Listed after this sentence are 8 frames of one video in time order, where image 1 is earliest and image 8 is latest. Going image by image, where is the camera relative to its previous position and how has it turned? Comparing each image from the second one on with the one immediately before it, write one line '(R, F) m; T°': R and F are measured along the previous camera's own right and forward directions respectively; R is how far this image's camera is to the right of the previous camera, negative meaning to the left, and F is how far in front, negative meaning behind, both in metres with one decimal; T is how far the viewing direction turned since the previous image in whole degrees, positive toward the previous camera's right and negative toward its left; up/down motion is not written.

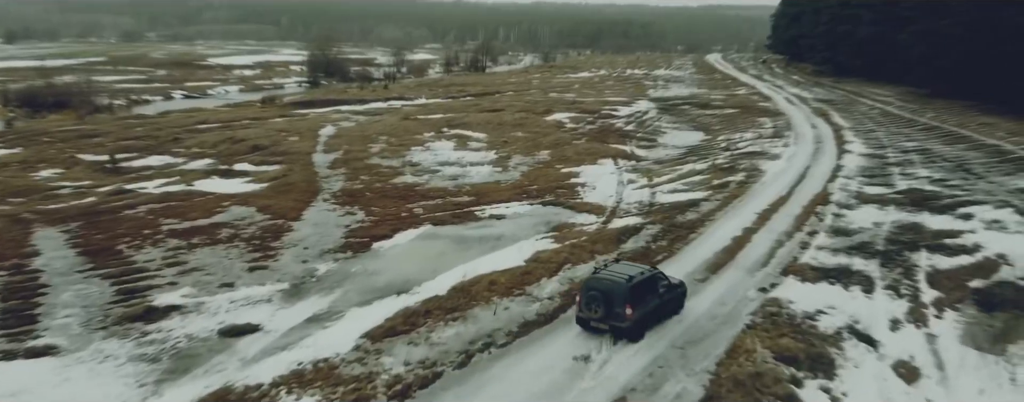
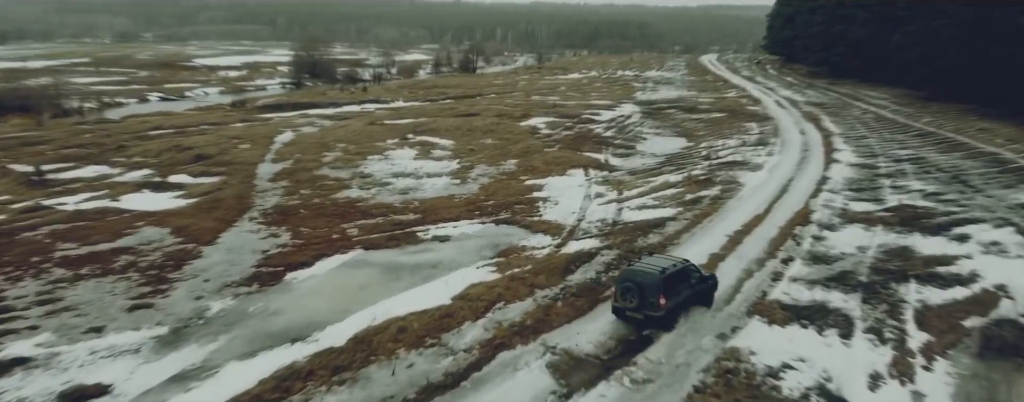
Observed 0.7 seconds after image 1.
(+1.8, +2.6) m; 0°
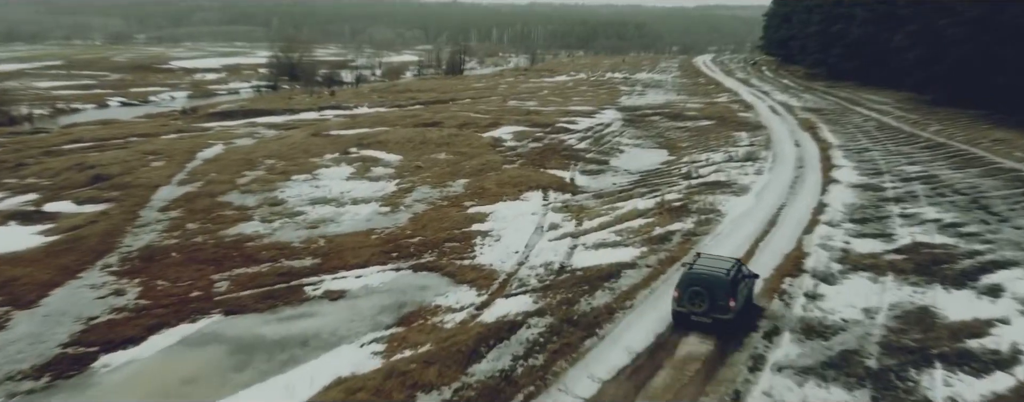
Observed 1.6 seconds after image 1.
(+2.2, +4.7) m; 0°
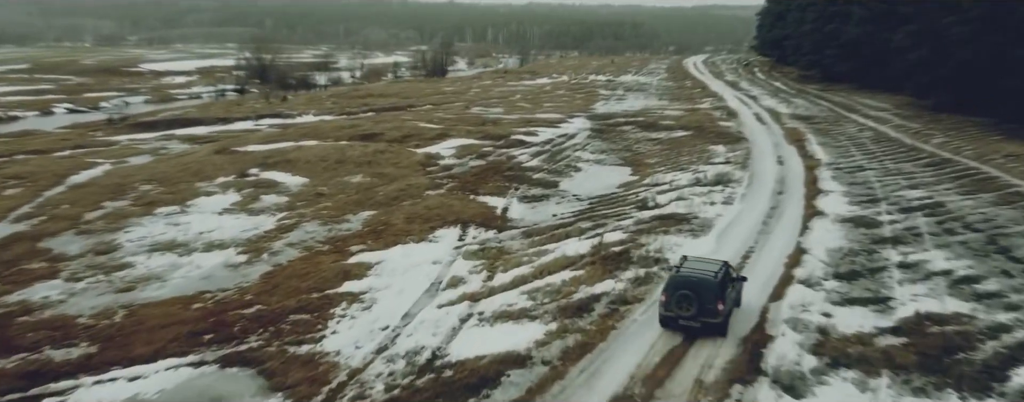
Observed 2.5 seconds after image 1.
(+3.1, +5.5) m; 0°
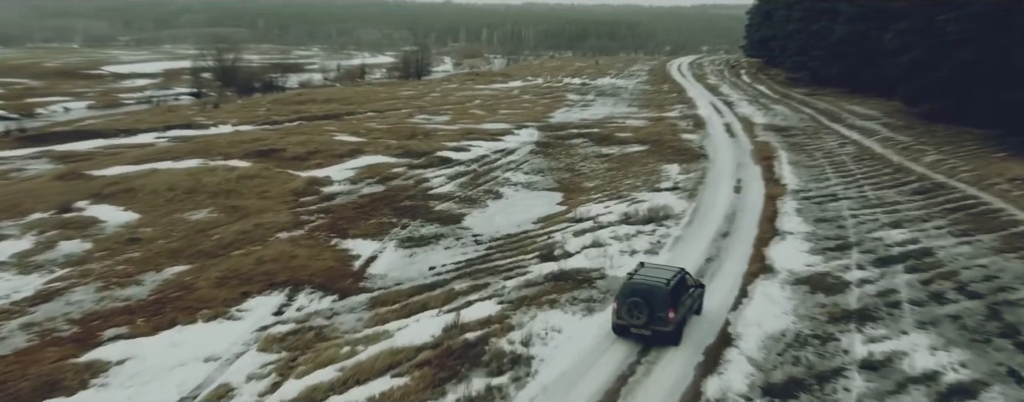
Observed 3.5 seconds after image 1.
(+4.0, +5.8) m; 0°
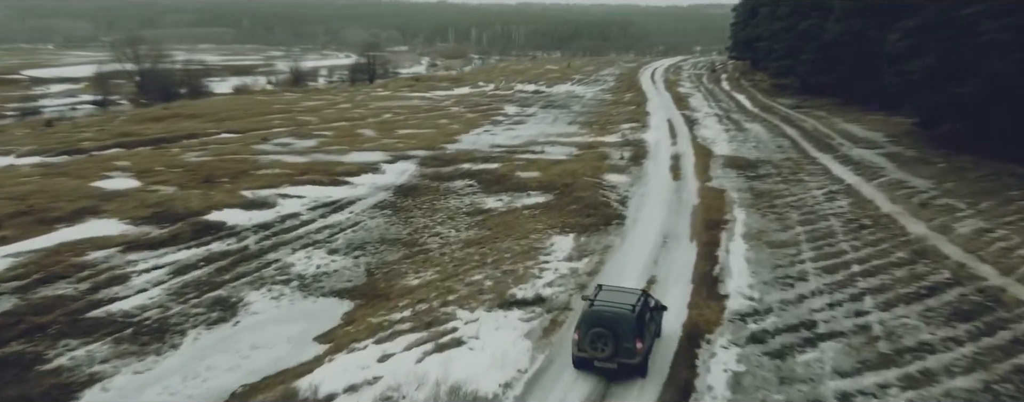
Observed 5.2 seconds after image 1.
(+6.3, +12.5) m; 0°
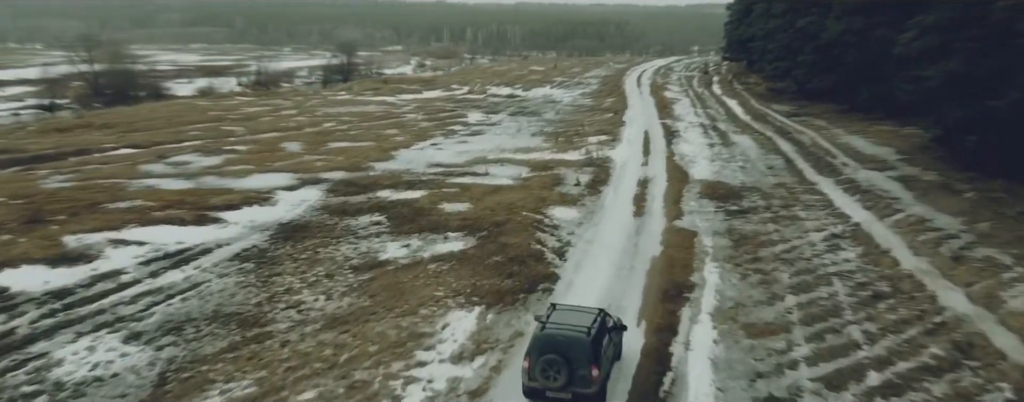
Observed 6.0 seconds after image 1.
(+2.8, +6.3) m; 0°
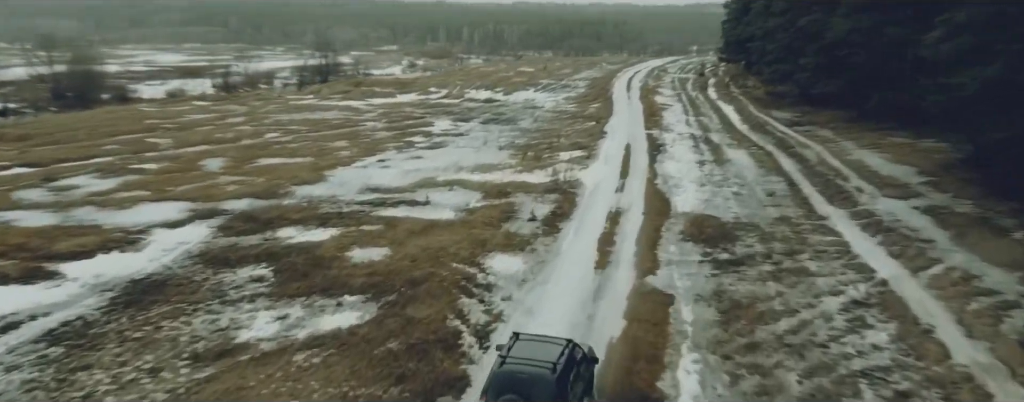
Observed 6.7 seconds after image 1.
(+2.0, +5.4) m; 0°
